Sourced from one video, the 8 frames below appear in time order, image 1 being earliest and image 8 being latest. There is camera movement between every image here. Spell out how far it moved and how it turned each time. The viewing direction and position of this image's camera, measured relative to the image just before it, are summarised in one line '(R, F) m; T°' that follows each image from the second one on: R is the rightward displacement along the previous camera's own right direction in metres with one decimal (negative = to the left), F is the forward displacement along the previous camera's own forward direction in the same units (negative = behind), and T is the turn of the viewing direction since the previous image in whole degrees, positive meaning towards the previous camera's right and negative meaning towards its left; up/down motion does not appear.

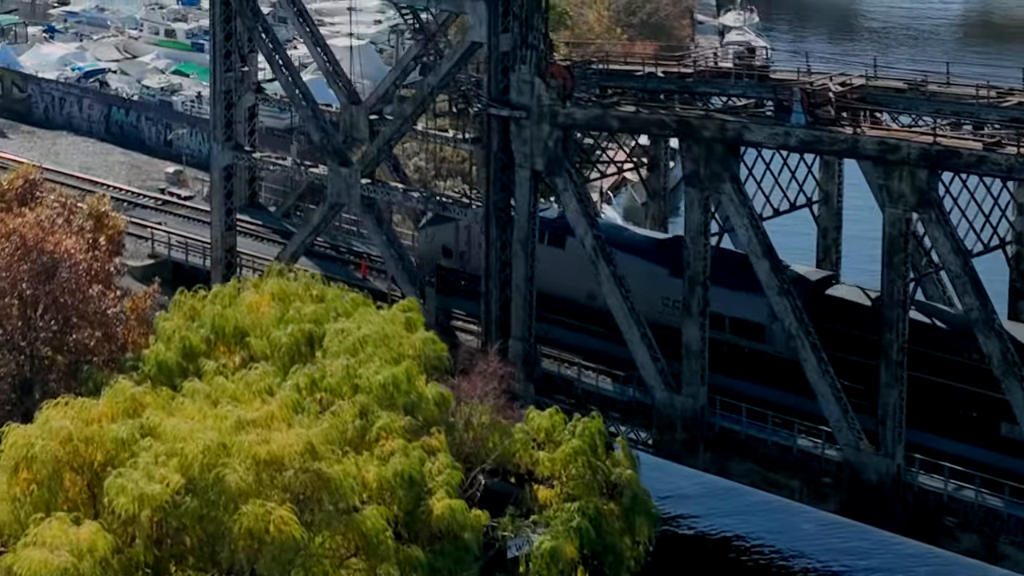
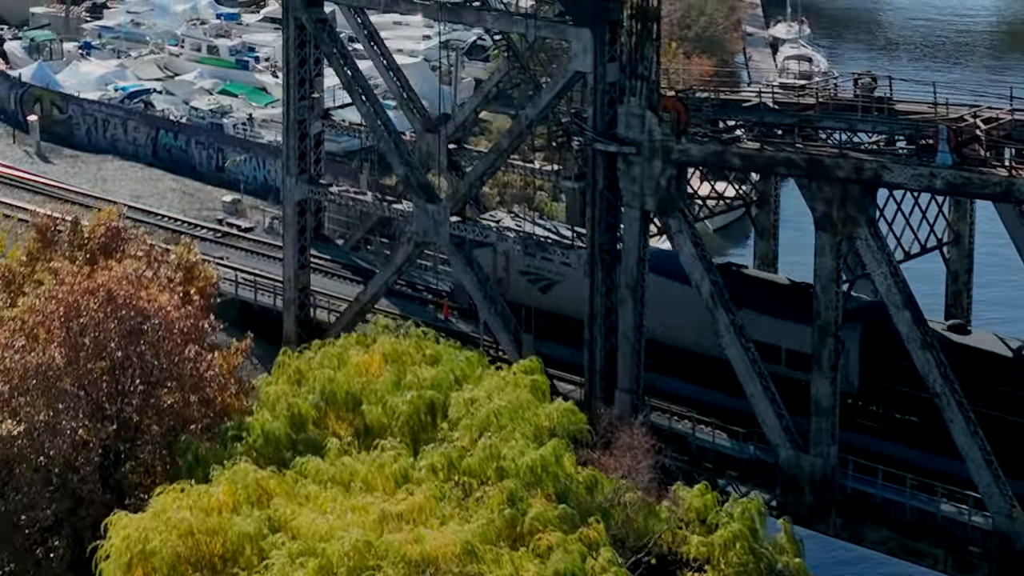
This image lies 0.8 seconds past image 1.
(-1.6, +2.1) m; 0°
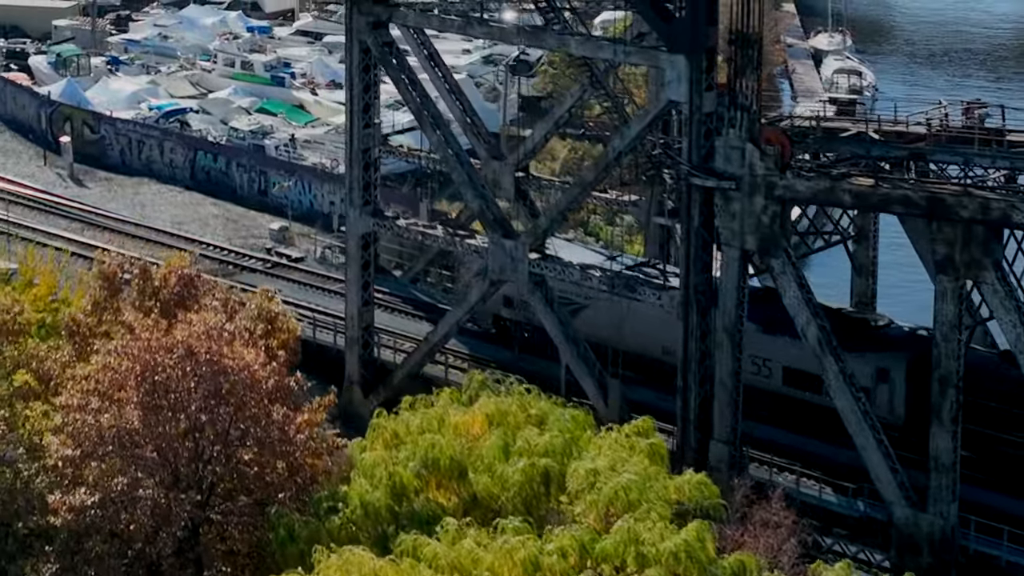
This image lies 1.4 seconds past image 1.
(-1.3, +1.8) m; 0°
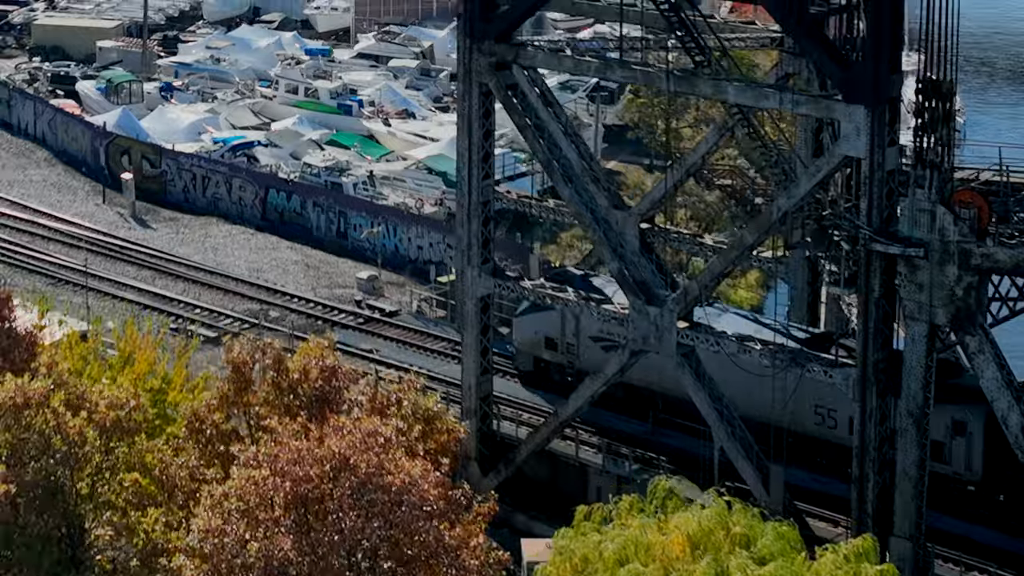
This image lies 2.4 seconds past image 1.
(-1.9, +2.9) m; 0°
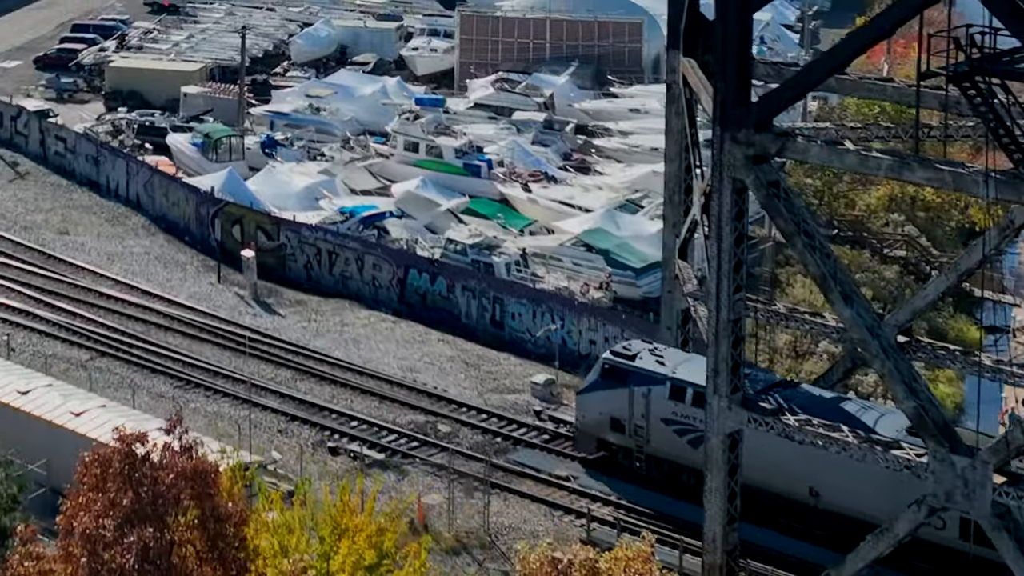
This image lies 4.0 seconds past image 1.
(-3.0, +4.5) m; 0°
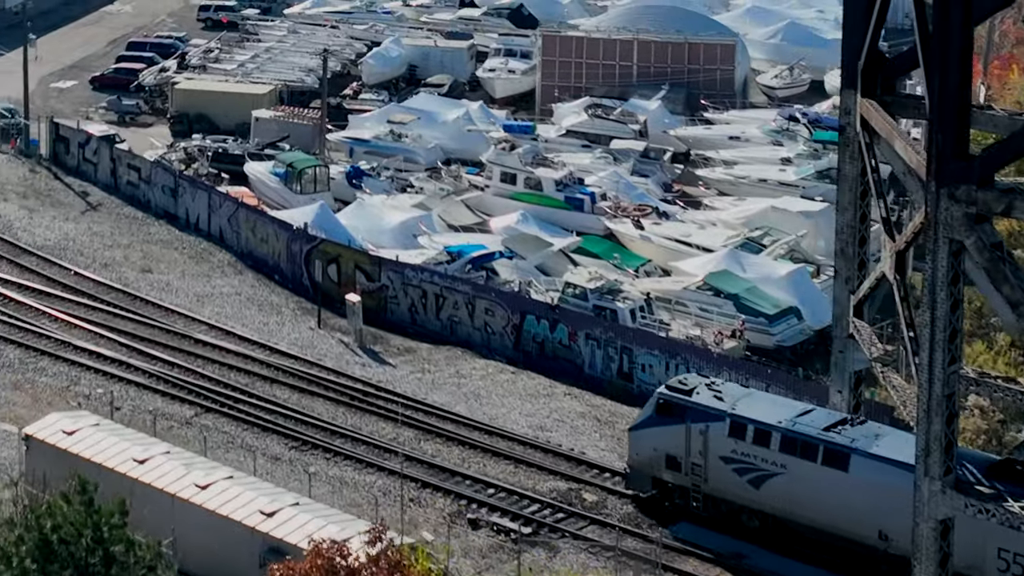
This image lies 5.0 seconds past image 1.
(-2.0, +2.2) m; 0°
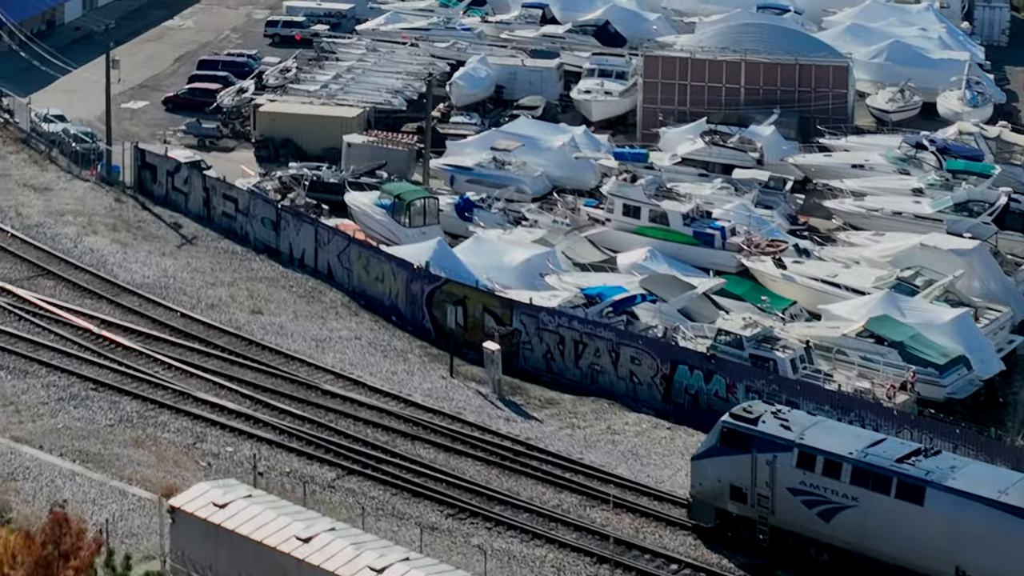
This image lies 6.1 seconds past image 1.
(-2.3, +2.2) m; 0°
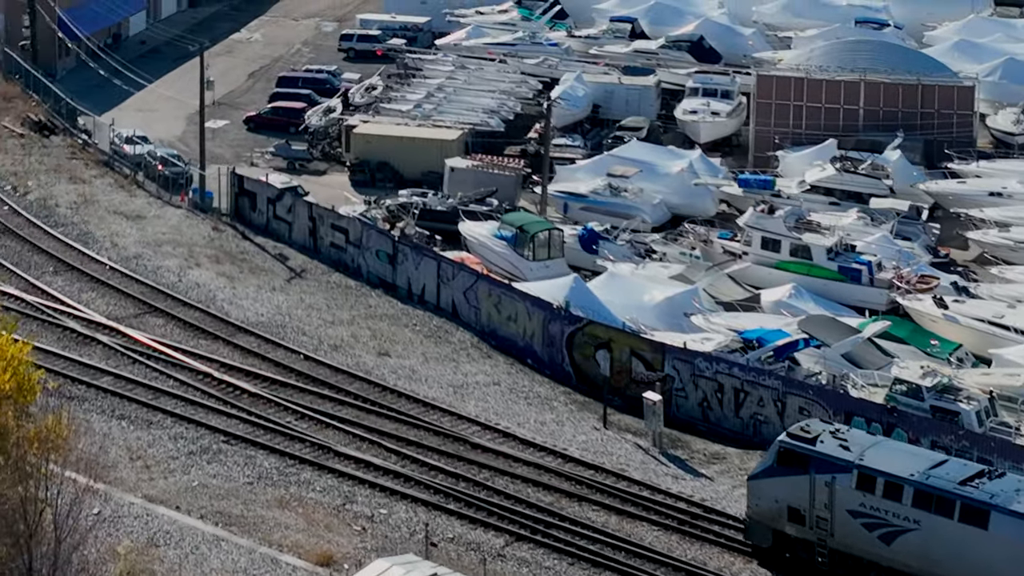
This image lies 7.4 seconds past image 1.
(-2.3, +2.1) m; 0°
